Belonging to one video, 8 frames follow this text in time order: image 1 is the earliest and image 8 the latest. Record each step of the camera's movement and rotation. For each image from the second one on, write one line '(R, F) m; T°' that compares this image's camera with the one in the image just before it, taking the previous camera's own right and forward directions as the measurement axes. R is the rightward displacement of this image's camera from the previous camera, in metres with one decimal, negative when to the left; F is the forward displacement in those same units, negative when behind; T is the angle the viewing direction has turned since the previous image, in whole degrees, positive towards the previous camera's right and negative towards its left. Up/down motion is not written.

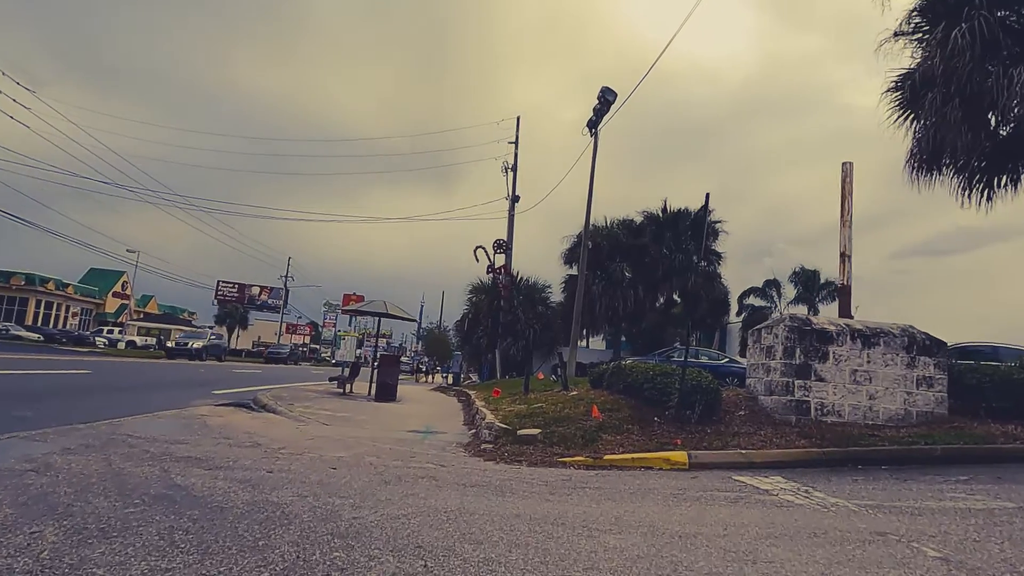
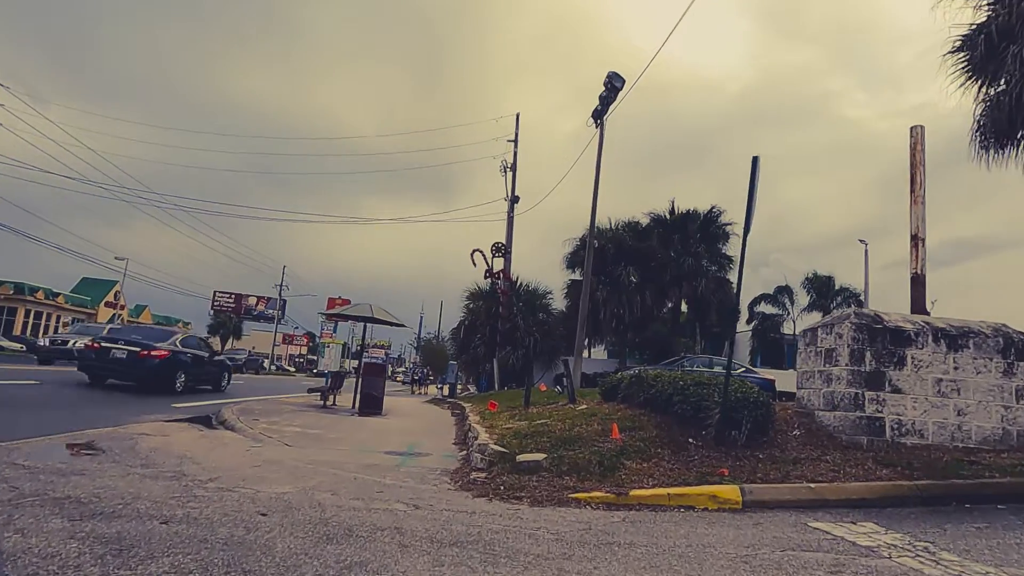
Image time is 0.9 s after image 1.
(0.0, +2.0) m; 0°
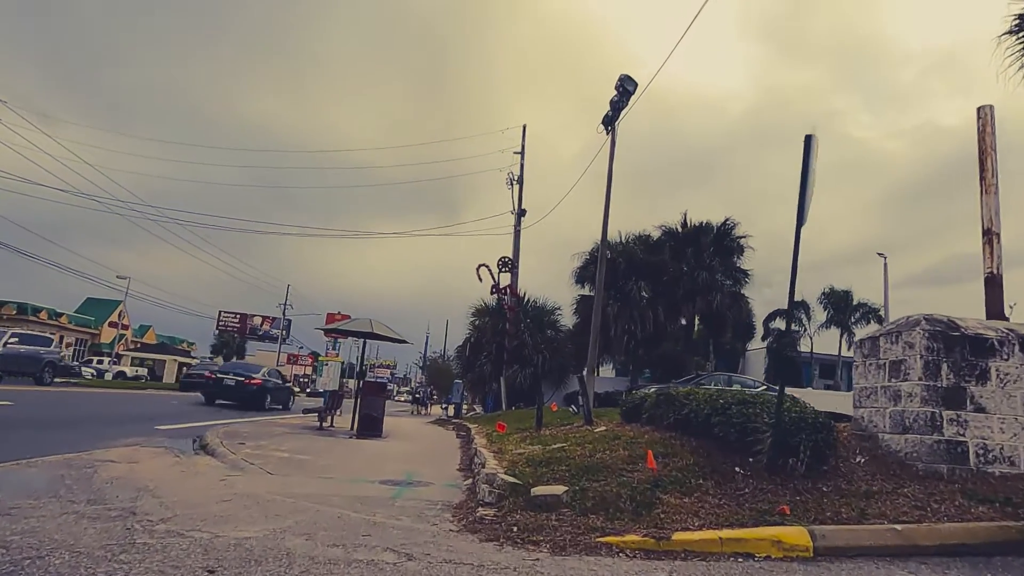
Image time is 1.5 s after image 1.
(-0.1, +1.2) m; 0°
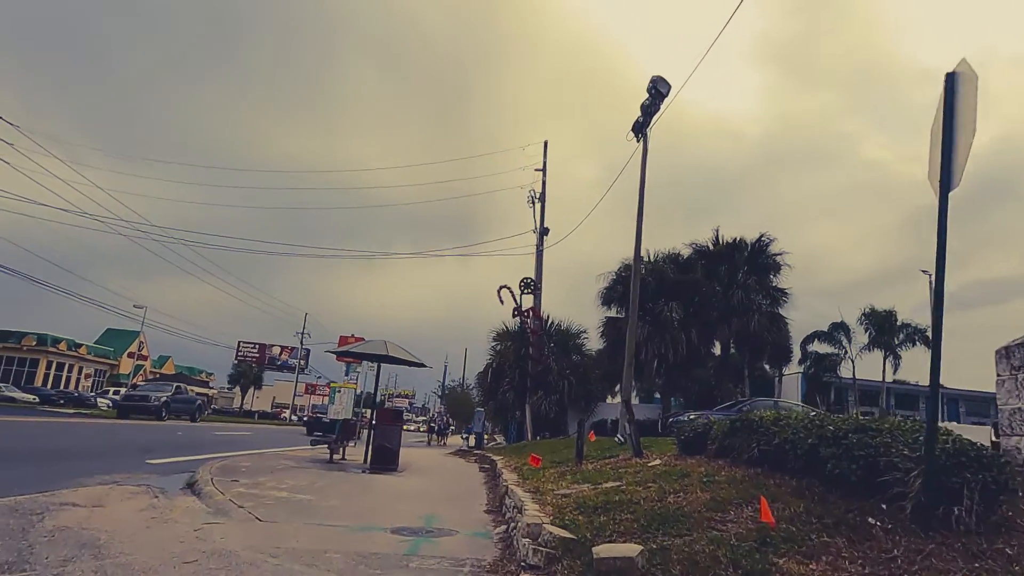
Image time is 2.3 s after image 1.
(-0.2, +1.7) m; -1°
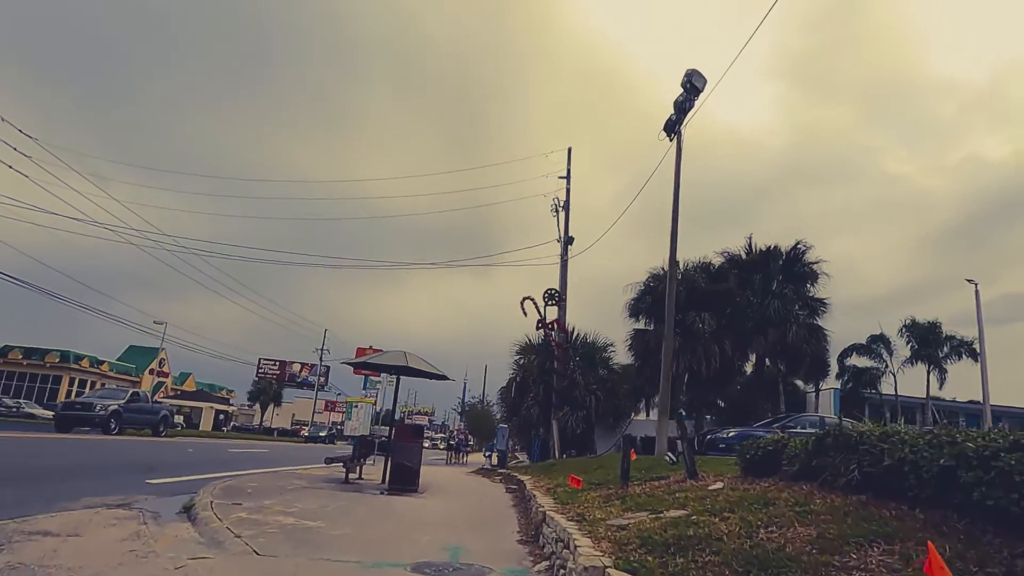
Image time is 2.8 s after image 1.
(-0.2, +1.2) m; -2°
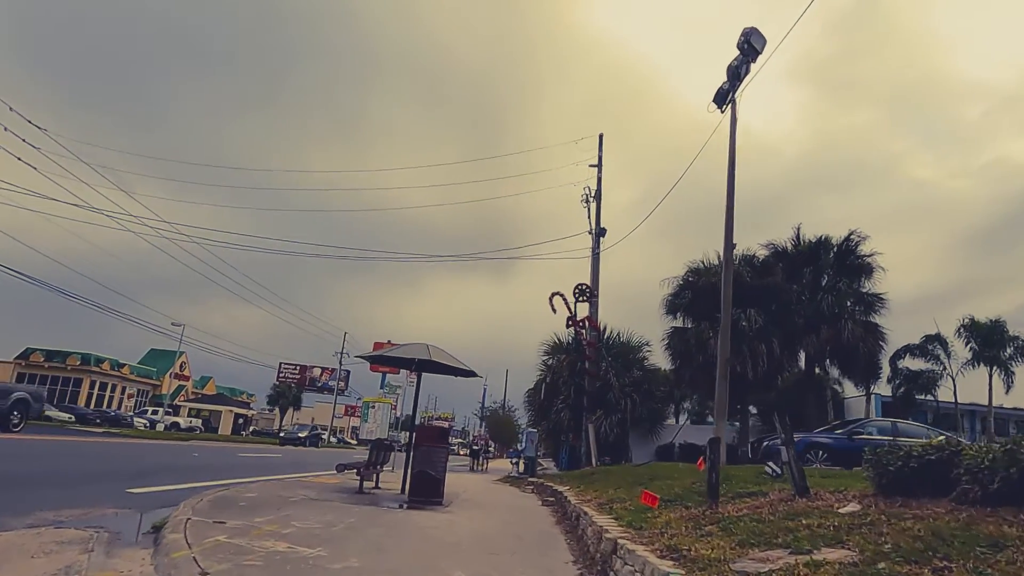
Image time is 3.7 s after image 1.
(-0.3, +2.0) m; -2°
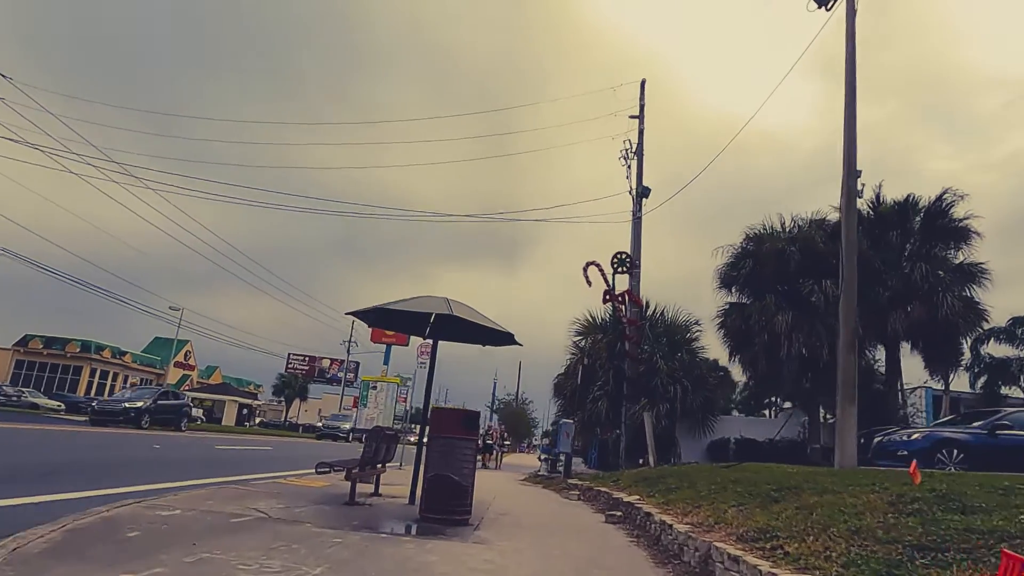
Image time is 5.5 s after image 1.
(-0.6, +4.1) m; -1°
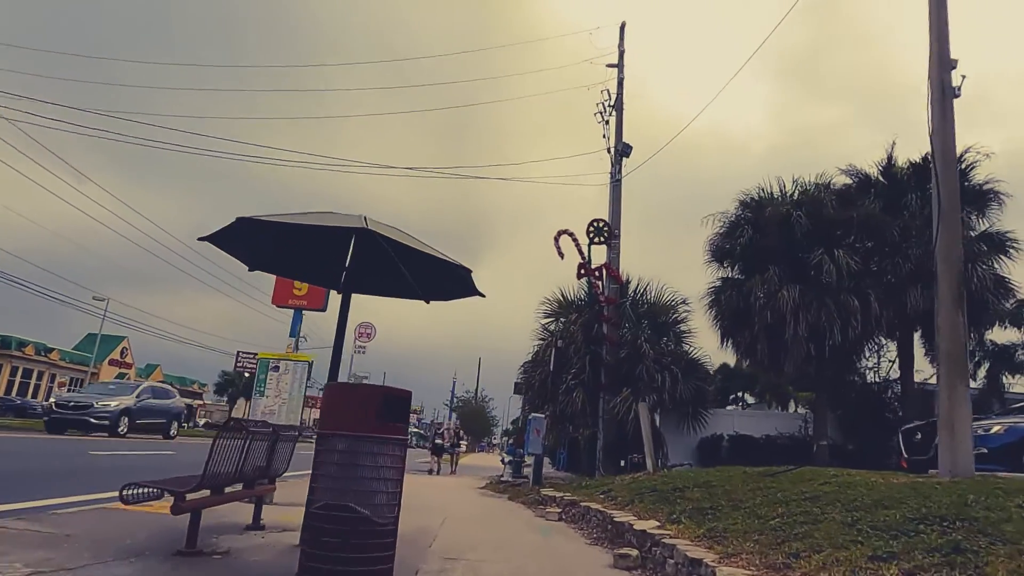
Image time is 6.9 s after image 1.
(0.0, +3.8) m; +3°
